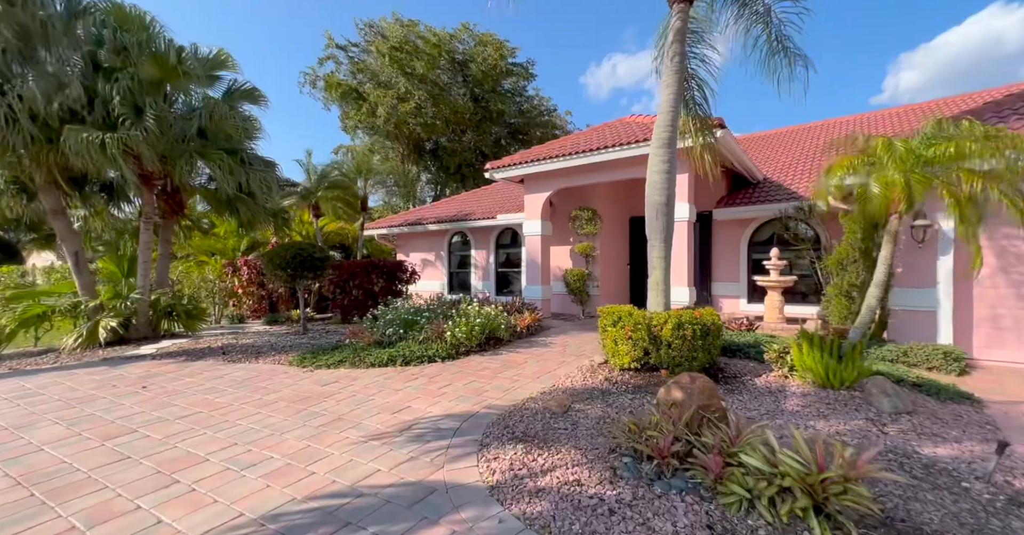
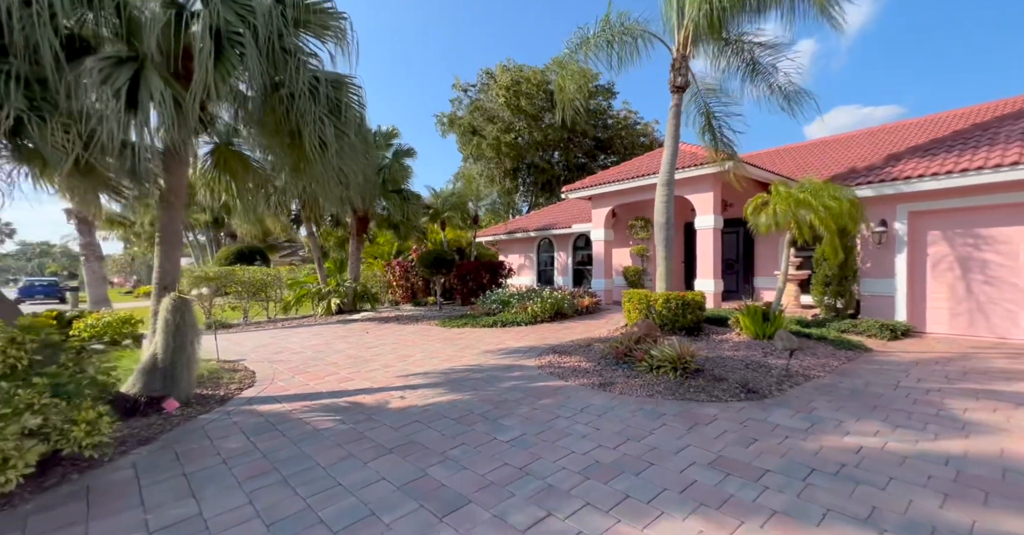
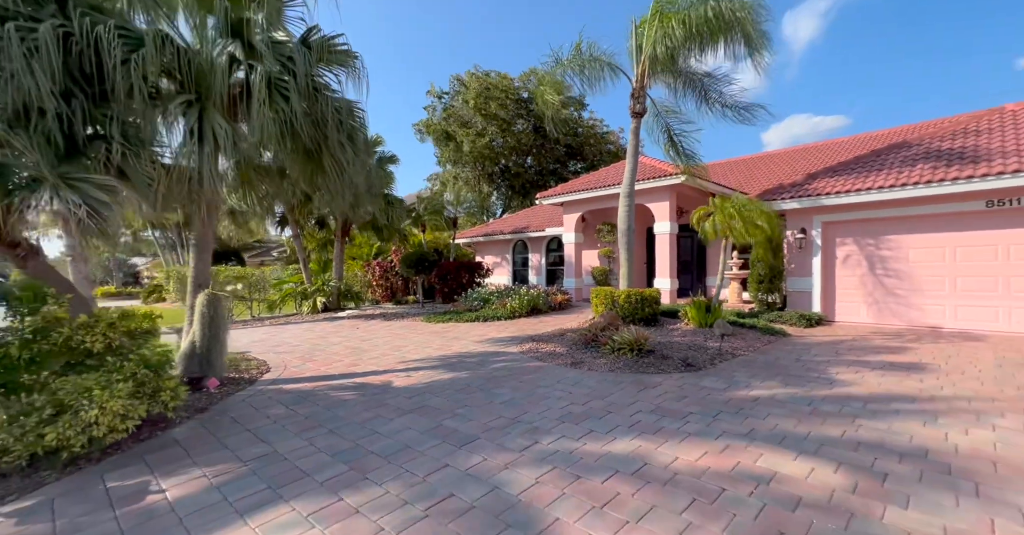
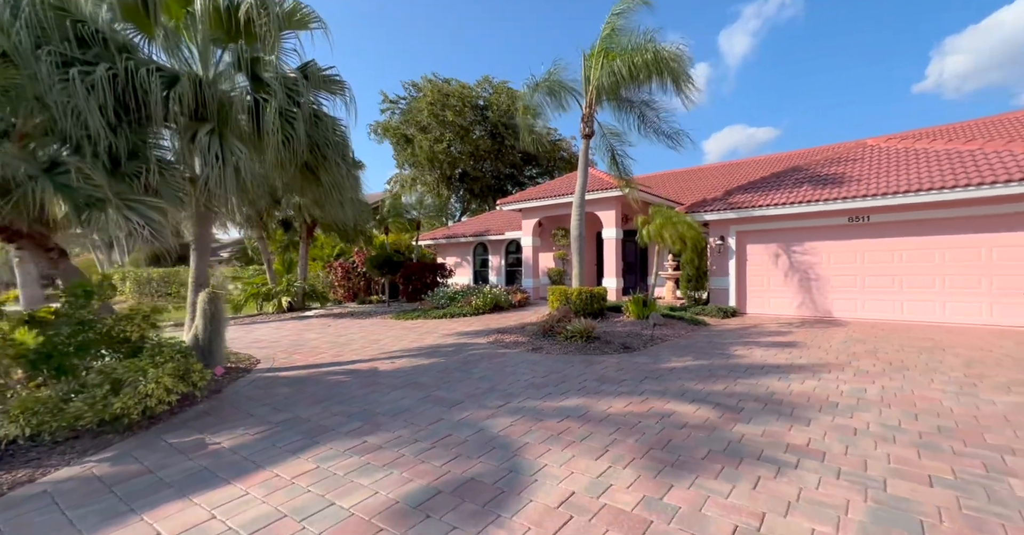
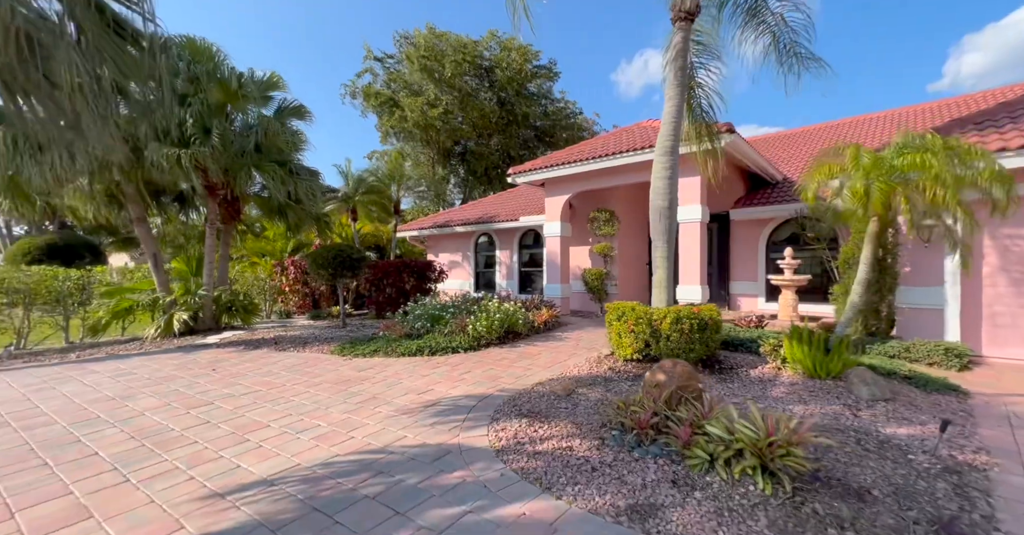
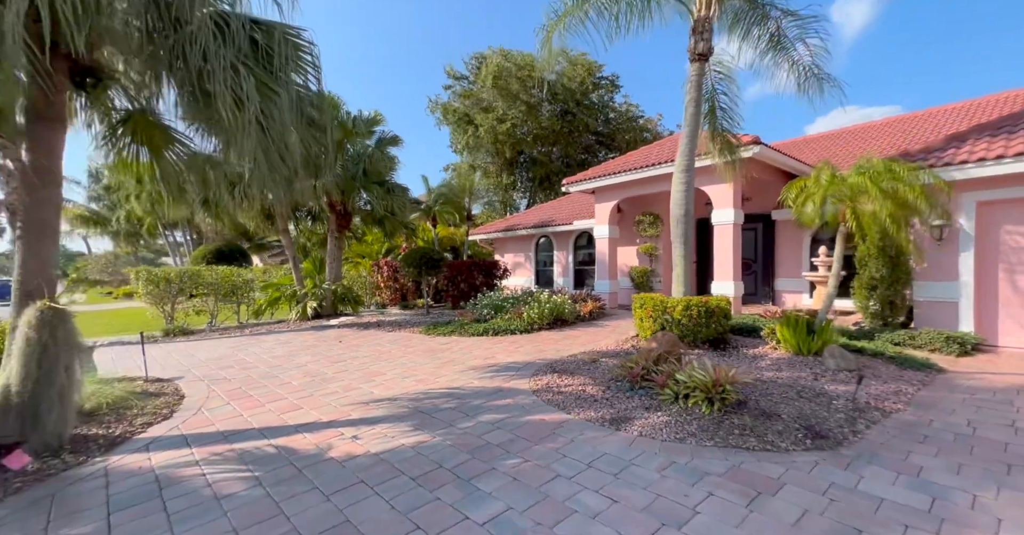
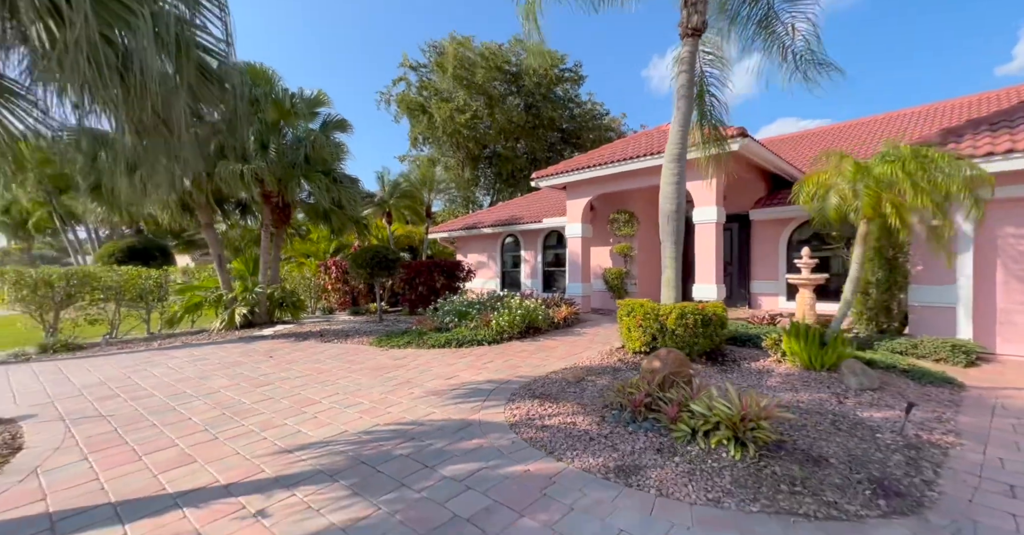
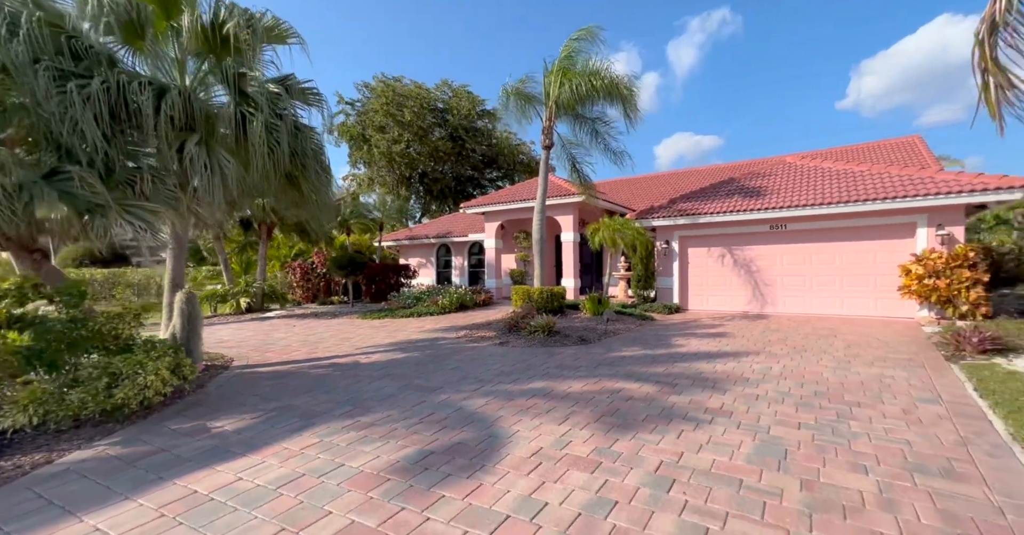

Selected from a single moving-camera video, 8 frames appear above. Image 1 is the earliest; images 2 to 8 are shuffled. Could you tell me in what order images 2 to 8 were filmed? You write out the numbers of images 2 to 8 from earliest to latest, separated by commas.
5, 7, 6, 2, 3, 4, 8
